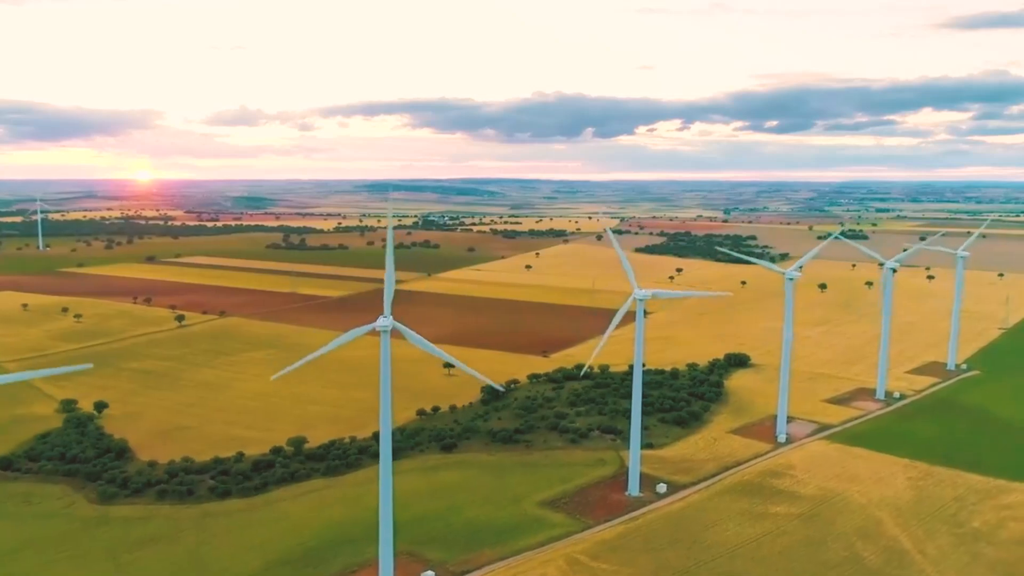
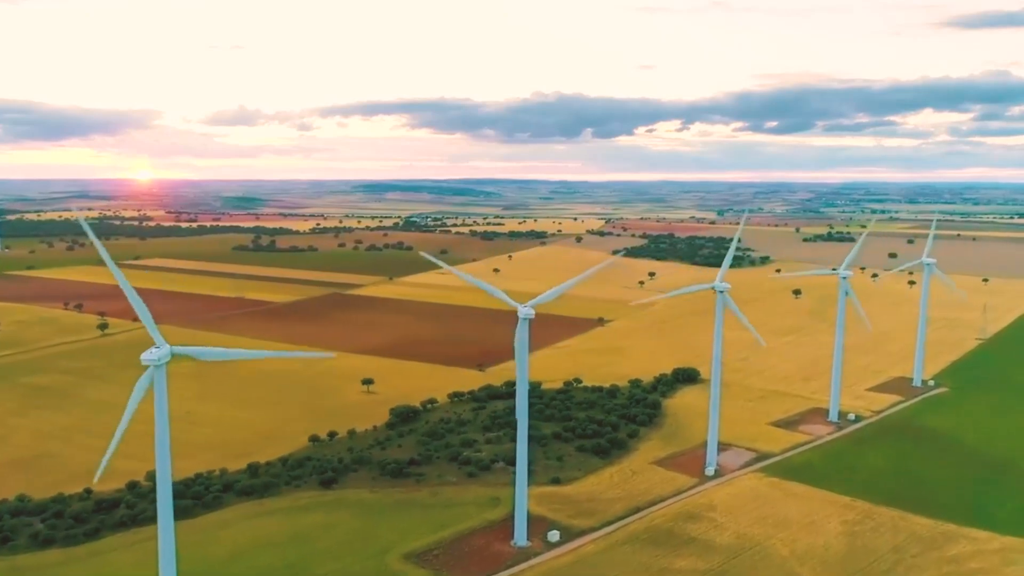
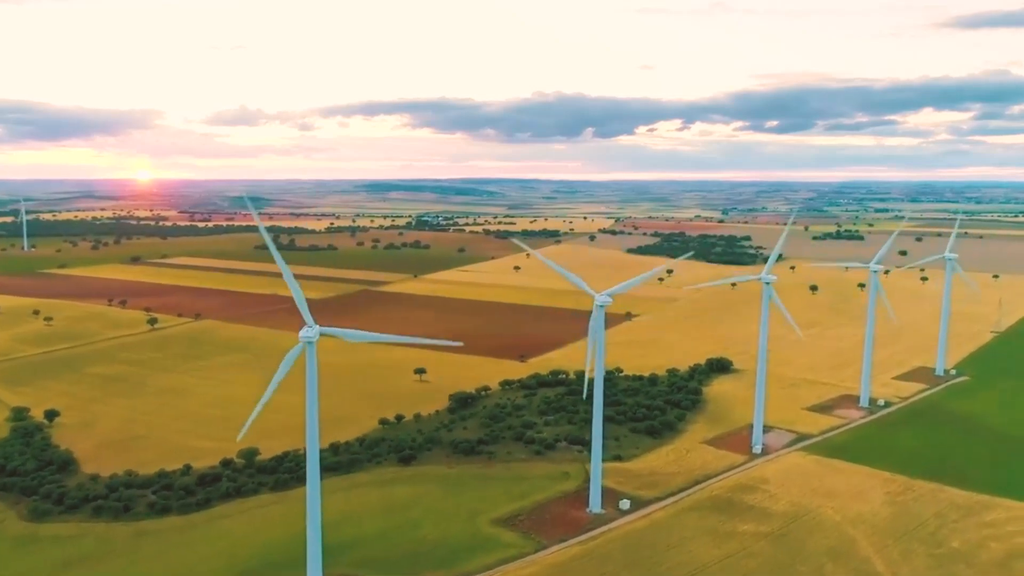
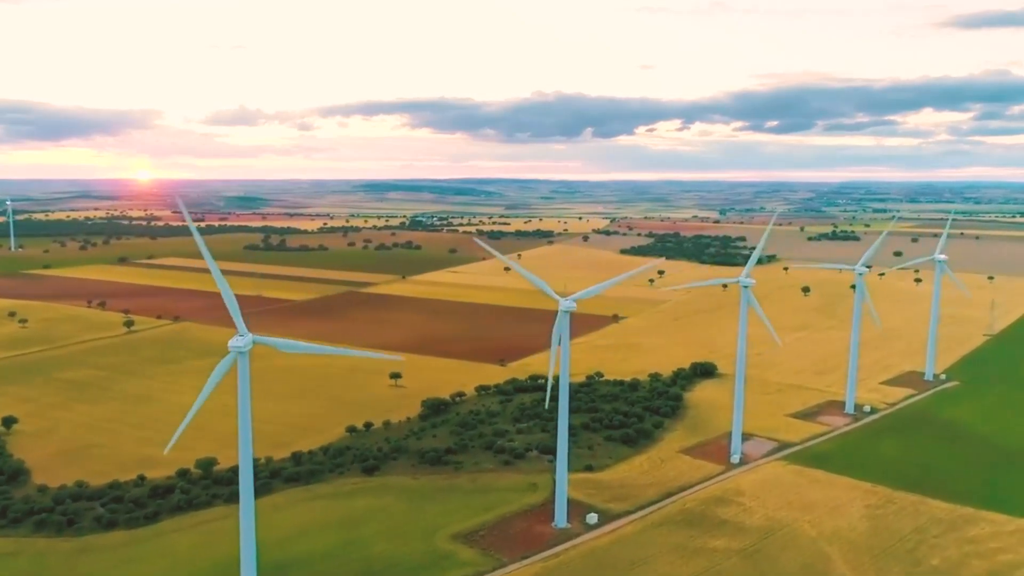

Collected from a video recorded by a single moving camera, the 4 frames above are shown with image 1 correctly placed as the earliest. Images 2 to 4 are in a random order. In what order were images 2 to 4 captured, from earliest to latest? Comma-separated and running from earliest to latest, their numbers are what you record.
3, 4, 2
